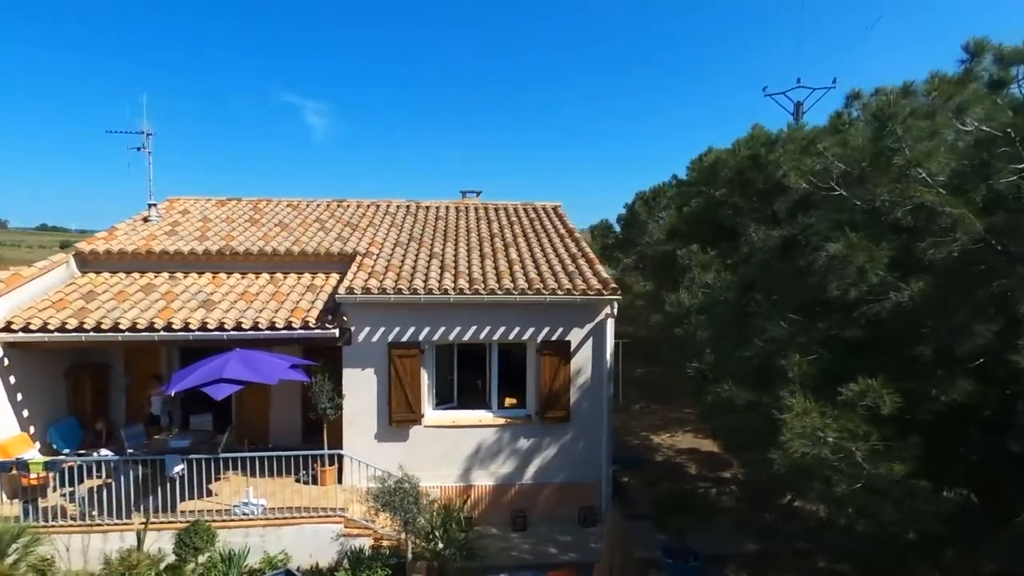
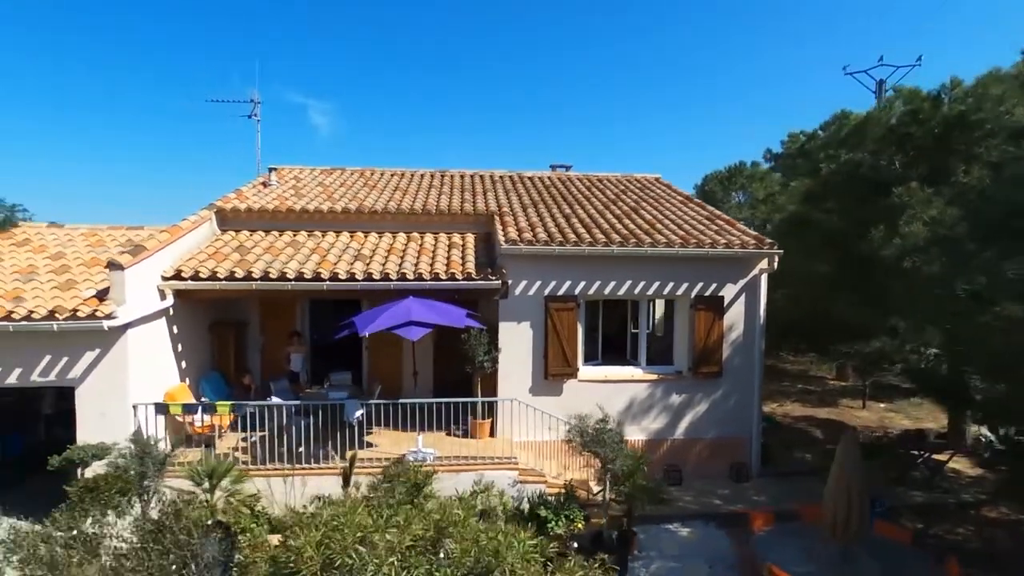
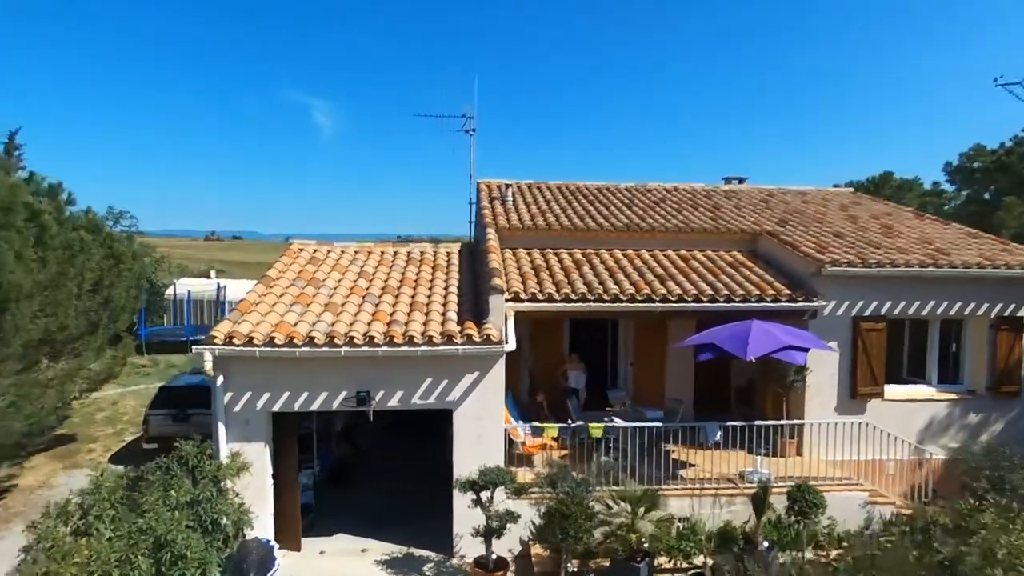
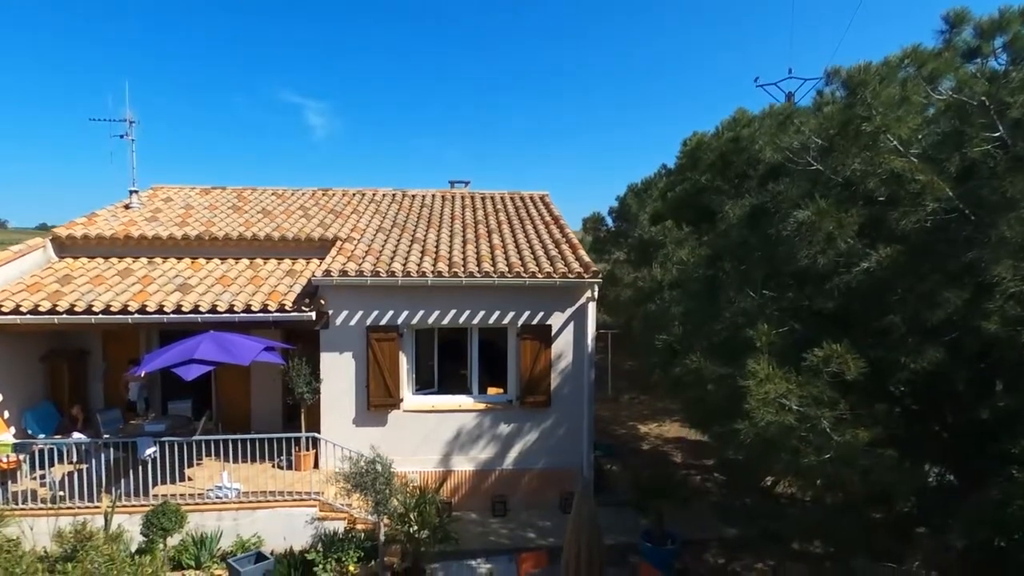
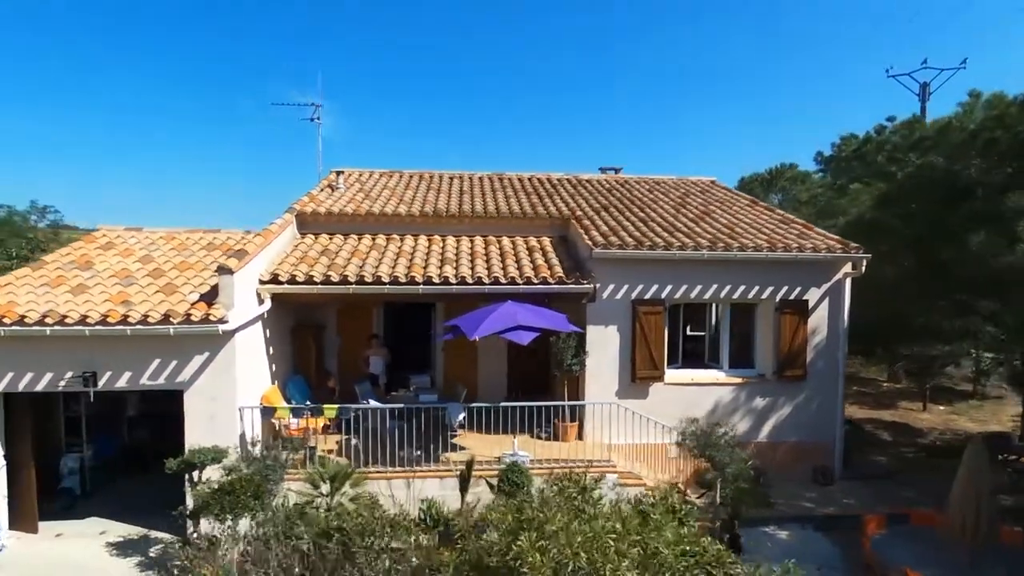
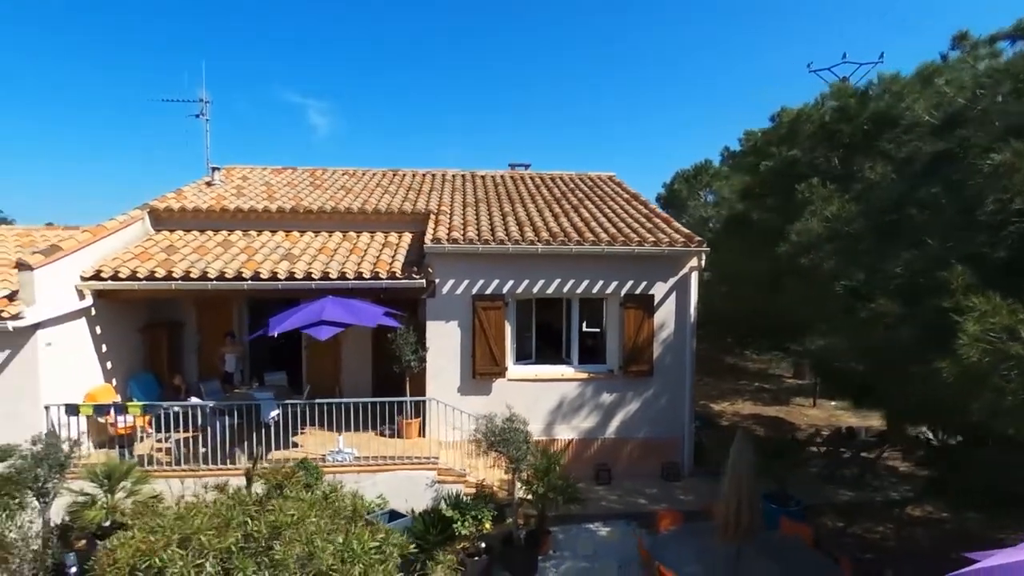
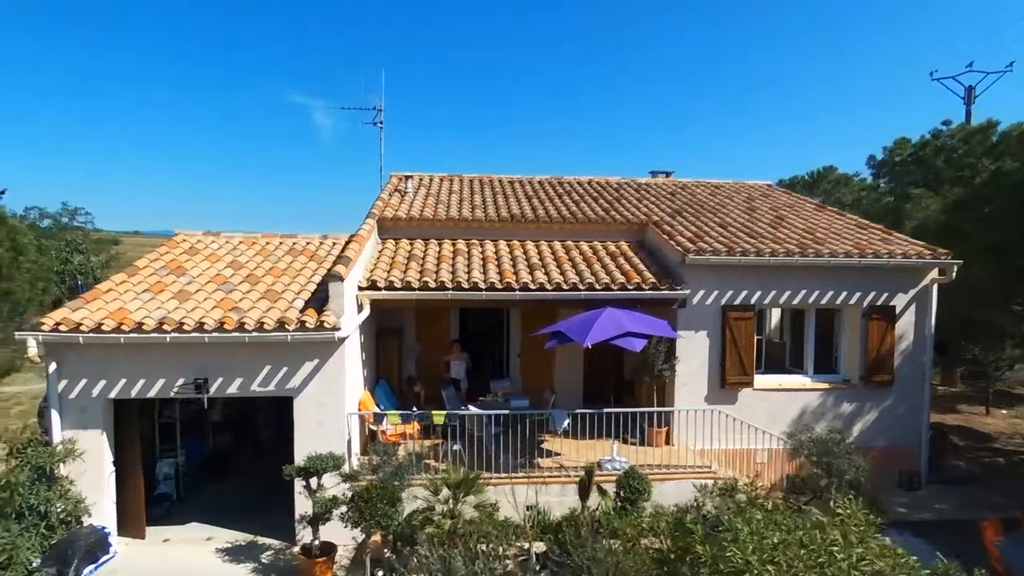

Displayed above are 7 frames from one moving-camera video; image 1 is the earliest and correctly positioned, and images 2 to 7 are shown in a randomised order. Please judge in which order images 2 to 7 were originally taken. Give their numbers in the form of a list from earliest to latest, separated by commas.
4, 6, 2, 5, 7, 3
